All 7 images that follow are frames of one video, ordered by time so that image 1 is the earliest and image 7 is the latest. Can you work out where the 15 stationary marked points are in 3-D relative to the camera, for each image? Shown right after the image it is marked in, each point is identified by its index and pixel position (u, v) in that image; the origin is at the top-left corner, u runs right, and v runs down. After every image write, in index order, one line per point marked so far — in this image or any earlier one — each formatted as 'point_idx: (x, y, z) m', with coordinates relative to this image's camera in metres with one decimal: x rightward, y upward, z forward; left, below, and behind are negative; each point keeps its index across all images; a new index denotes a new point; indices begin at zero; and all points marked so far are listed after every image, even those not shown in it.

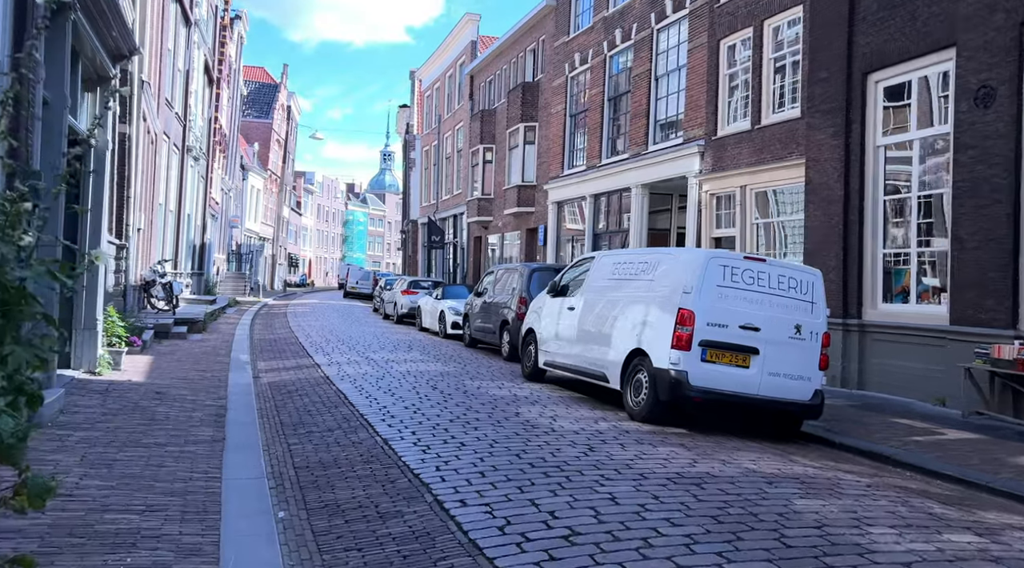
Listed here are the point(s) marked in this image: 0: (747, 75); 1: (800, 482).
0: (+4.4, +3.9, +15.5) m
1: (+2.1, -1.4, +6.0) m
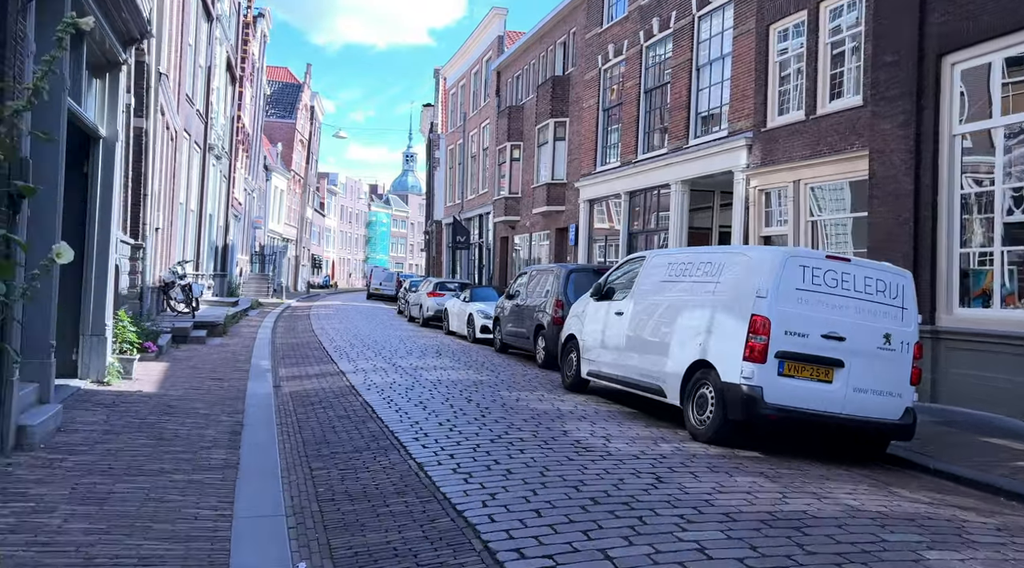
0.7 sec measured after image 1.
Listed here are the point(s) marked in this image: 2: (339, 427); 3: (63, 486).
0: (+5.0, +3.8, +14.5) m
1: (+2.5, -1.5, +5.1) m
2: (-1.7, -1.4, +8.3) m
3: (-2.8, -1.3, +5.2) m
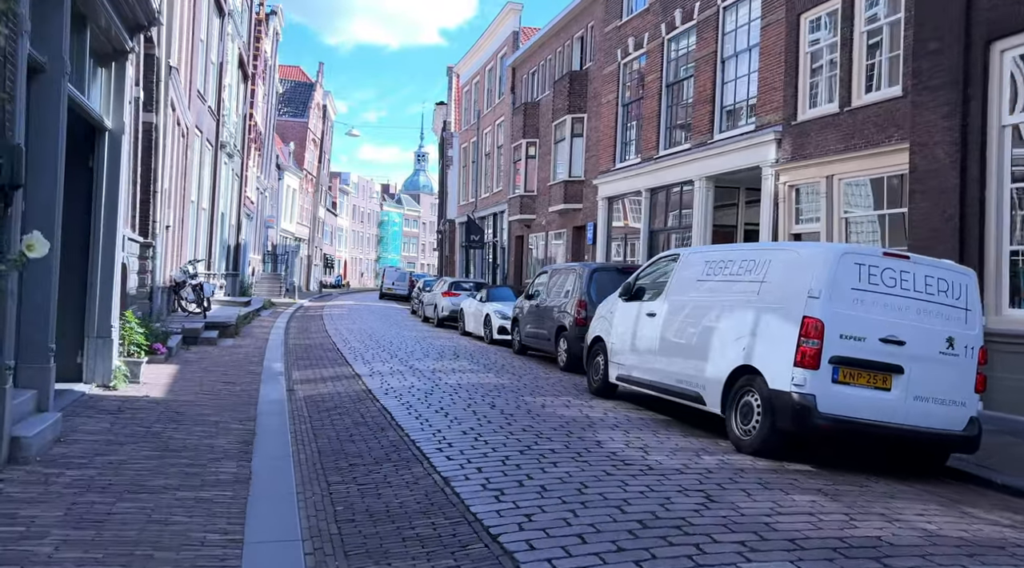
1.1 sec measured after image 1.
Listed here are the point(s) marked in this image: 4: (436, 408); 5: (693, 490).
0: (+5.4, +3.9, +13.9) m
1: (+2.7, -1.5, +4.5) m
2: (-1.5, -1.4, +7.8) m
3: (-2.6, -1.3, +4.7) m
4: (-0.8, -1.4, +9.2) m
5: (+1.2, -1.4, +5.7) m
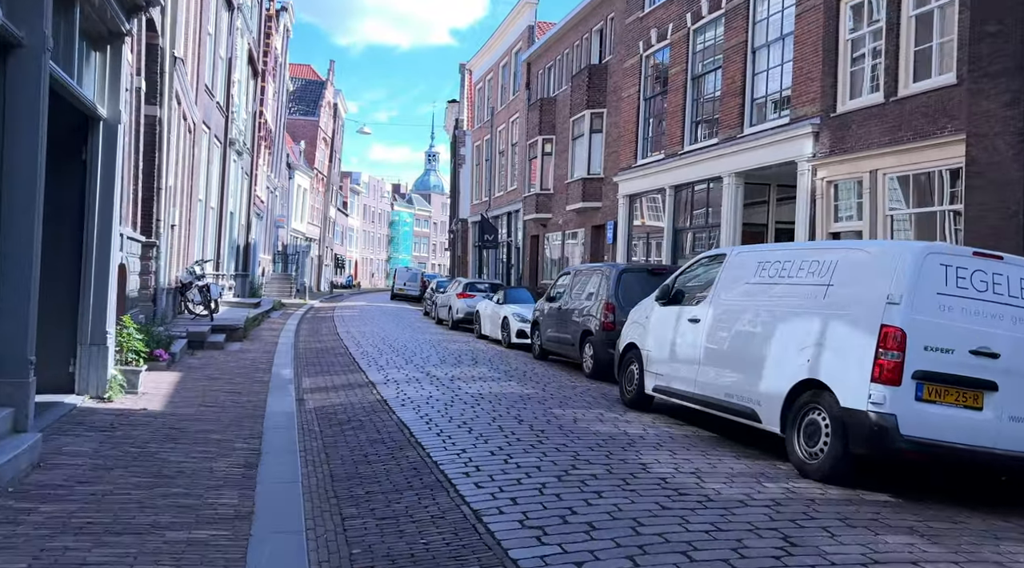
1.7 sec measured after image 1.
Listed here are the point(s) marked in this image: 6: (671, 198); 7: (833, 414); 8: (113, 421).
0: (+5.7, +3.8, +13.0) m
1: (+2.9, -1.5, +3.7) m
2: (-1.2, -1.5, +7.0) m
3: (-2.4, -1.3, +4.0) m
4: (-0.5, -1.4, +8.4) m
5: (+1.5, -1.4, +4.9) m
6: (+3.8, +2.1, +19.9) m
7: (+2.3, -0.9, +6.1) m
8: (-3.6, -1.2, +7.5) m
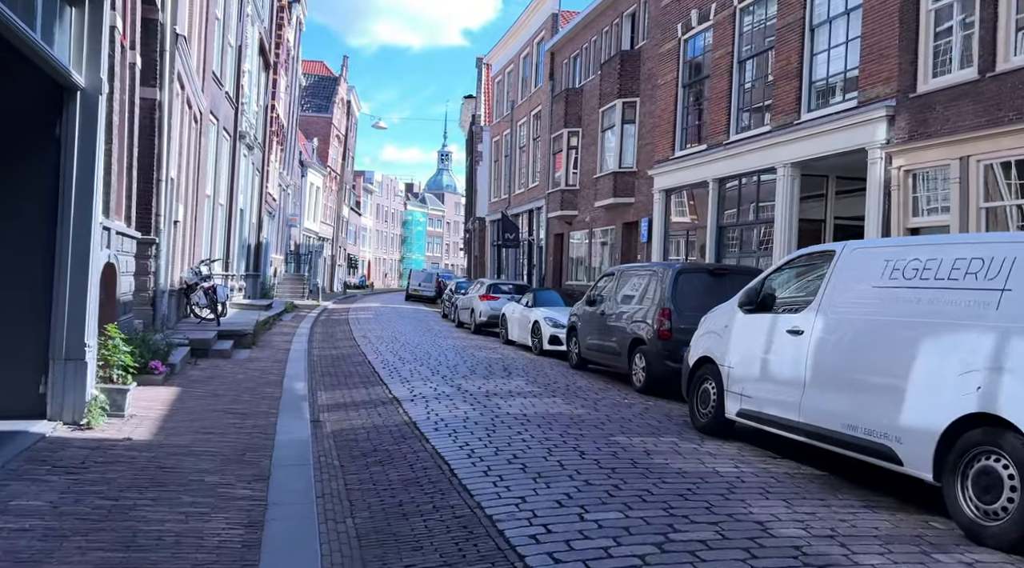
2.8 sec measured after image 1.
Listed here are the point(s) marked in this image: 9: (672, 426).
0: (+6.3, +3.8, +11.5) m
1: (+3.4, -1.5, +2.2) m
2: (-0.7, -1.5, +5.6) m
3: (-1.9, -1.3, +2.5) m
4: (0.0, -1.4, +7.0) m
5: (+1.9, -1.5, +3.4) m
6: (+4.5, +2.0, +18.4) m
7: (+2.8, -1.0, +4.6) m
8: (-3.1, -1.3, +6.1) m
9: (+1.6, -1.4, +8.5) m
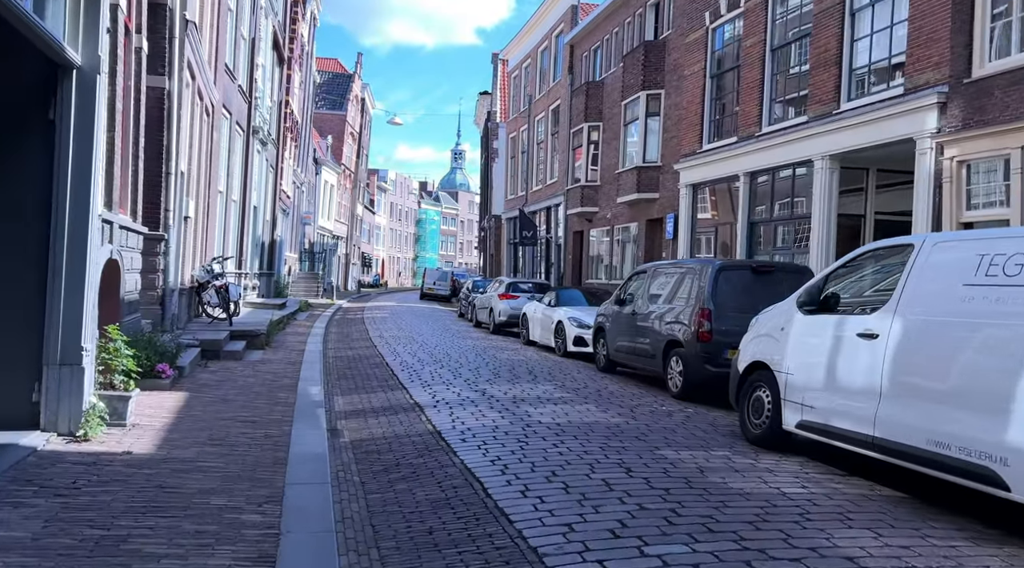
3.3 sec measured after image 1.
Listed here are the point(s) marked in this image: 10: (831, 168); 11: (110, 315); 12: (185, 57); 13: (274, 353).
0: (+6.6, +3.8, +10.7) m
1: (+3.6, -1.5, +1.5) m
2: (-0.4, -1.5, +4.9) m
3: (-1.7, -1.3, +1.9) m
4: (+0.2, -1.4, +6.3) m
5: (+2.2, -1.4, +2.7) m
6: (+5.0, +2.1, +17.6) m
7: (+3.1, -1.0, +3.8) m
8: (-2.8, -1.3, +5.5) m
9: (+1.9, -1.4, +7.8) m
10: (+5.6, +2.1, +14.7) m
11: (-4.3, -0.3, +8.8) m
12: (-5.3, +3.7, +13.4) m
13: (-4.2, -1.2, +14.6) m
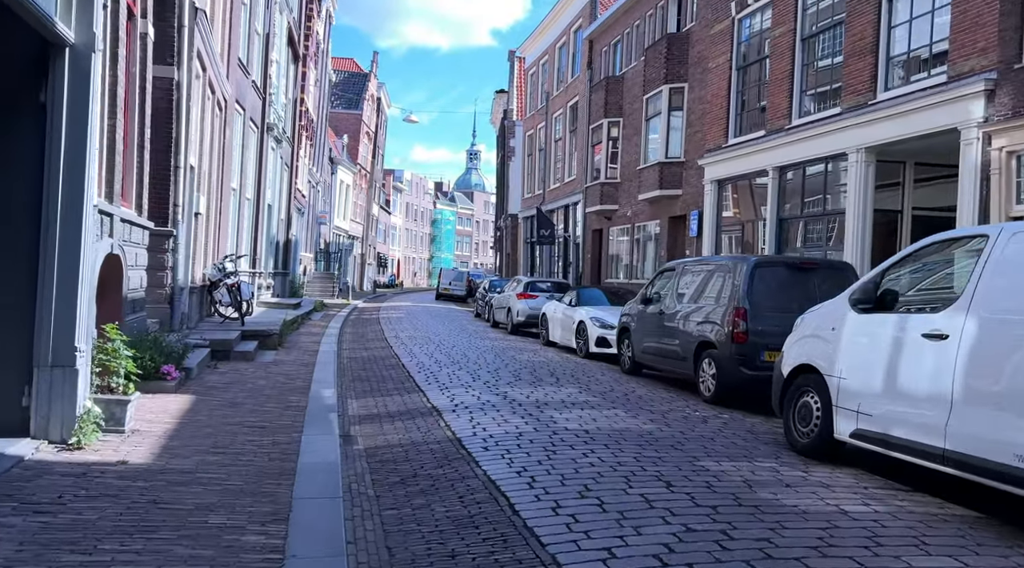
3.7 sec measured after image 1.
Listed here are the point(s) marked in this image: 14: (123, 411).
0: (+6.9, +3.8, +10.0) m
1: (+3.7, -1.5, +0.8) m
2: (-0.3, -1.4, +4.4) m
3: (-1.6, -1.3, +1.4) m
4: (+0.4, -1.4, +5.7) m
5: (+2.3, -1.4, +2.1) m
6: (+5.4, +2.1, +17.0) m
7: (+3.2, -0.9, +3.2) m
8: (-2.7, -1.2, +5.0) m
9: (+2.2, -1.4, +7.2) m
10: (+6.0, +2.1, +14.1) m
11: (-4.0, -0.3, +8.3) m
12: (-4.9, +3.7, +12.9) m
13: (-3.8, -1.2, +14.2) m
14: (-3.1, -1.0, +6.7) m
